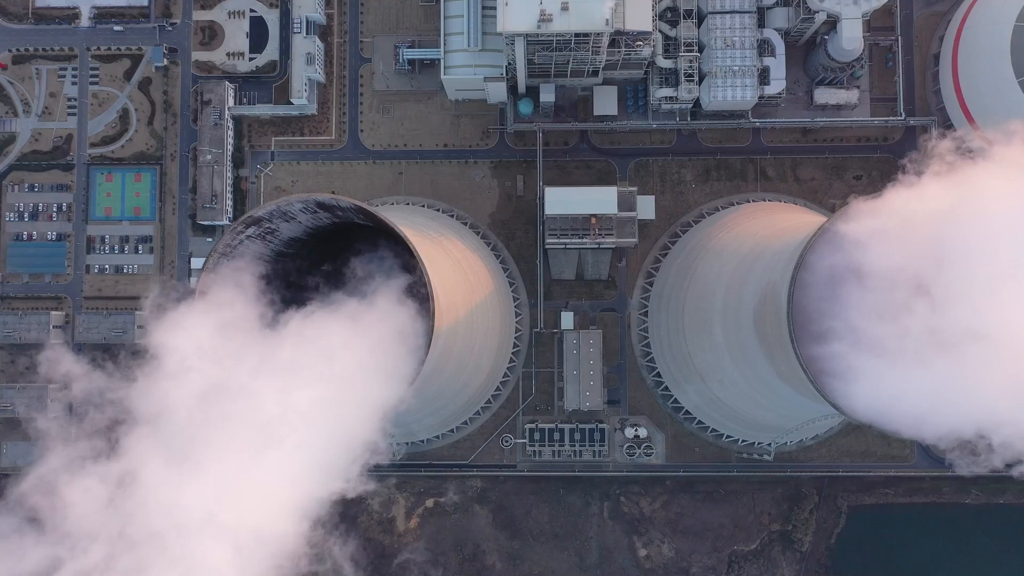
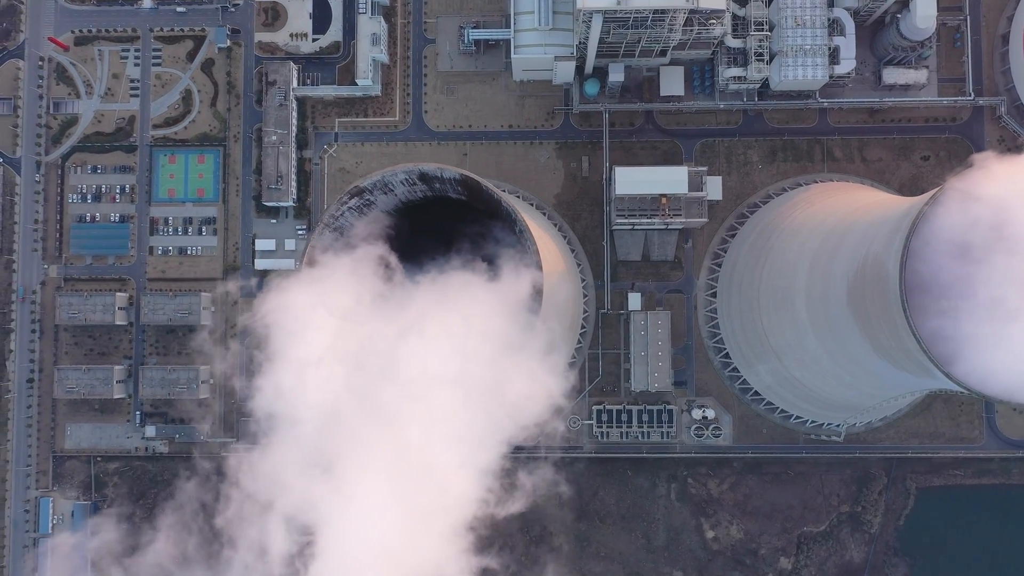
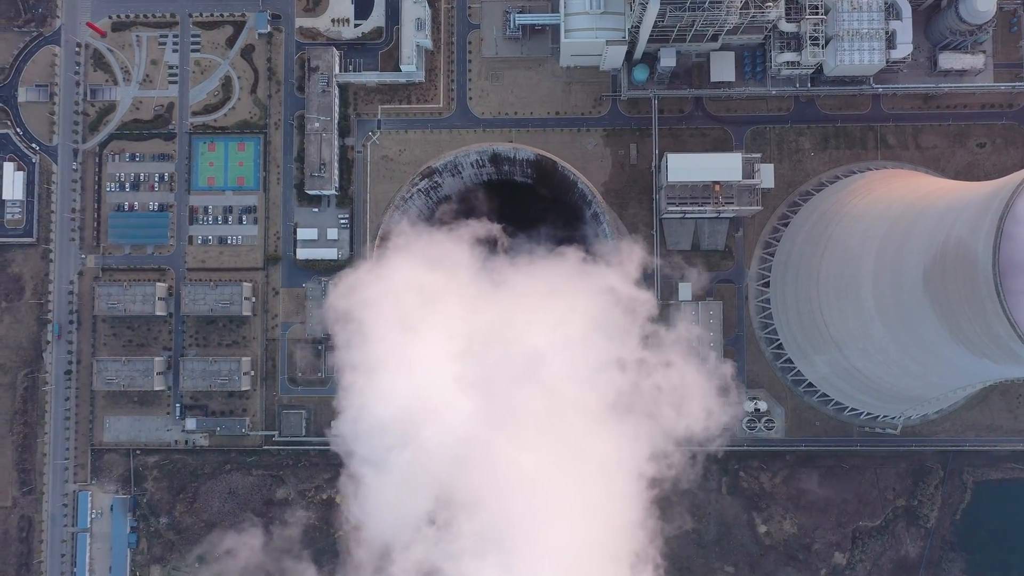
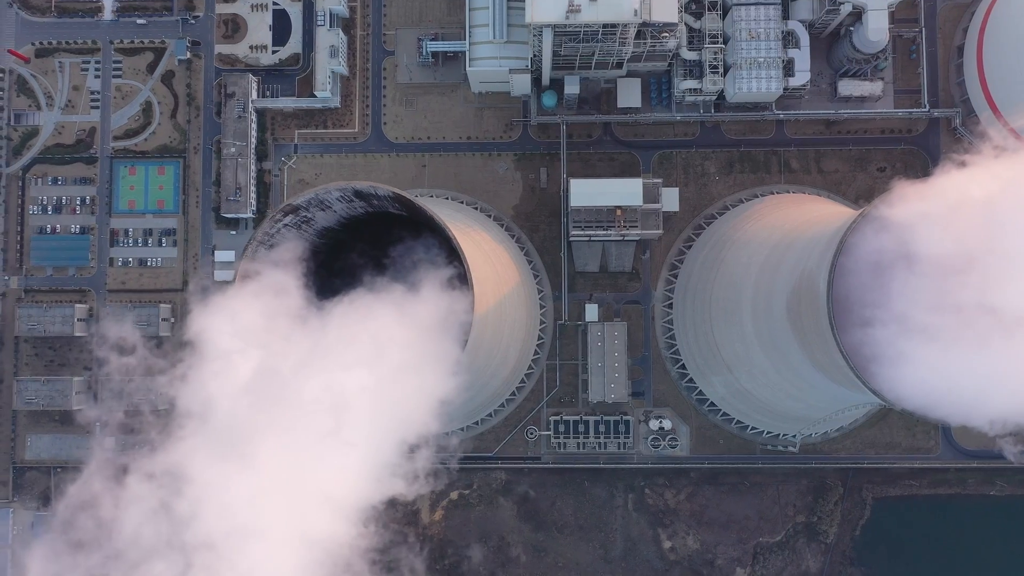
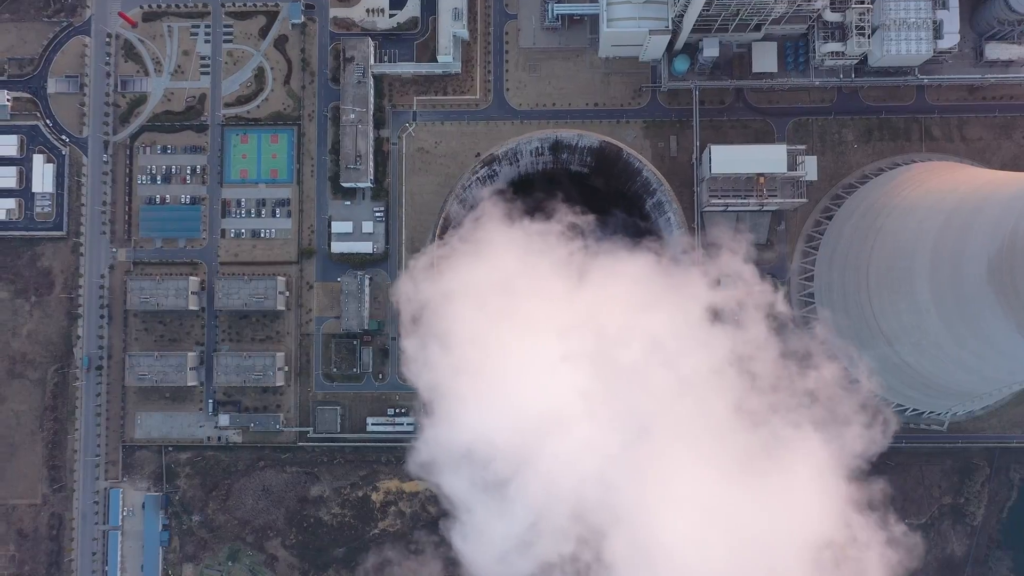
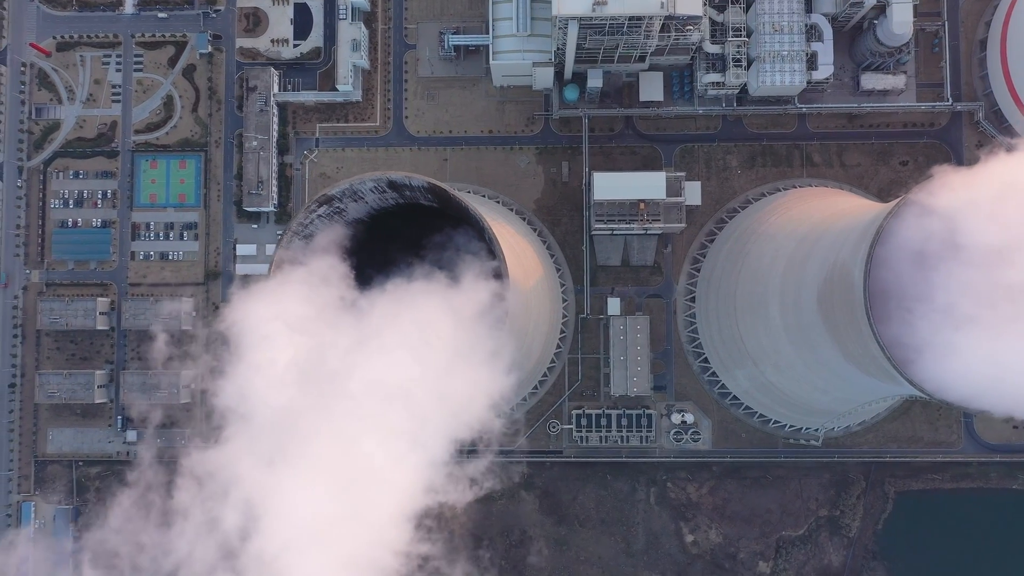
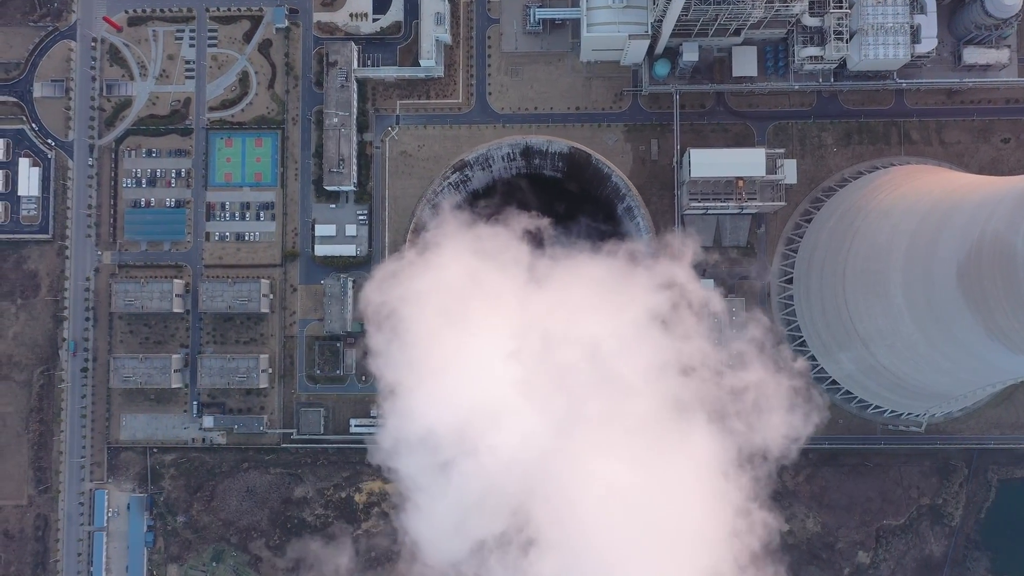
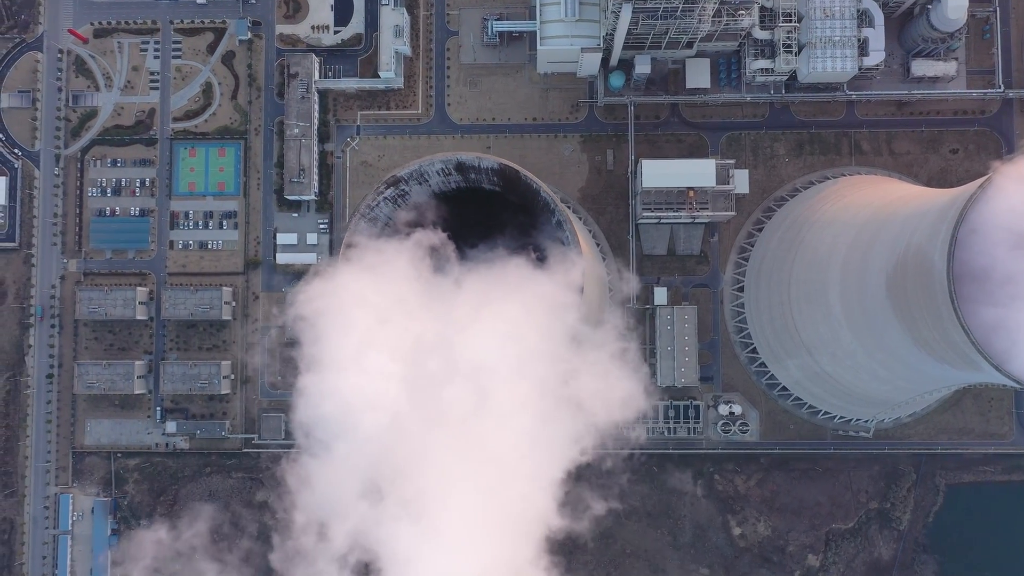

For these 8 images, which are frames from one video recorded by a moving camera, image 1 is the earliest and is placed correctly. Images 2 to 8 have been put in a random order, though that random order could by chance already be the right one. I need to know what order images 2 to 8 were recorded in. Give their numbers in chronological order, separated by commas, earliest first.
4, 6, 2, 8, 3, 7, 5
